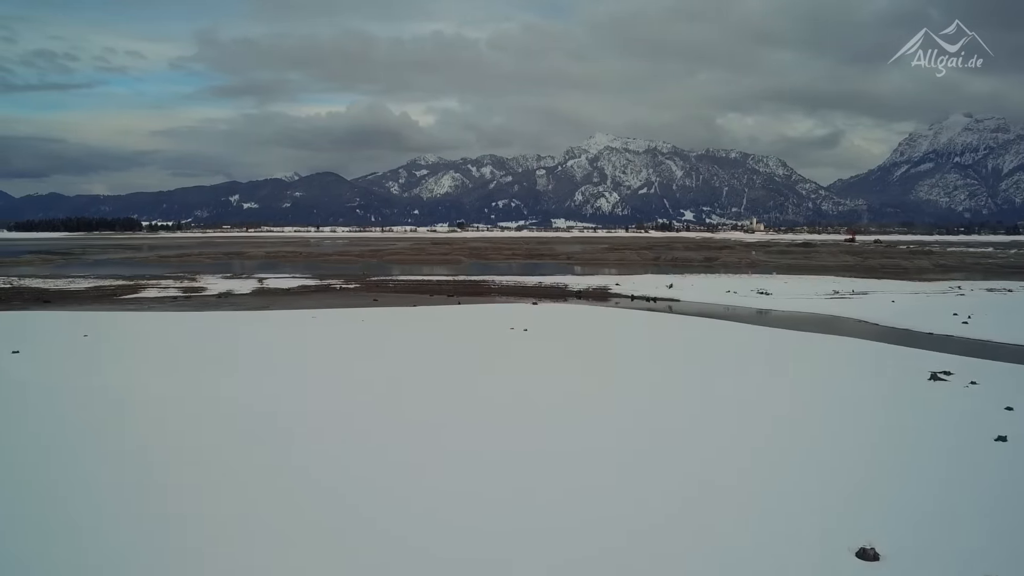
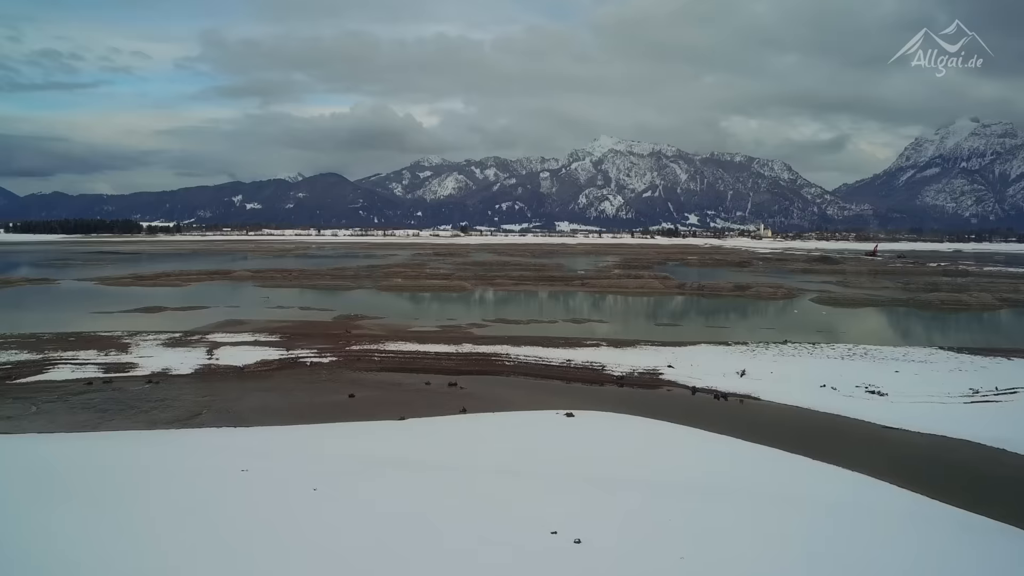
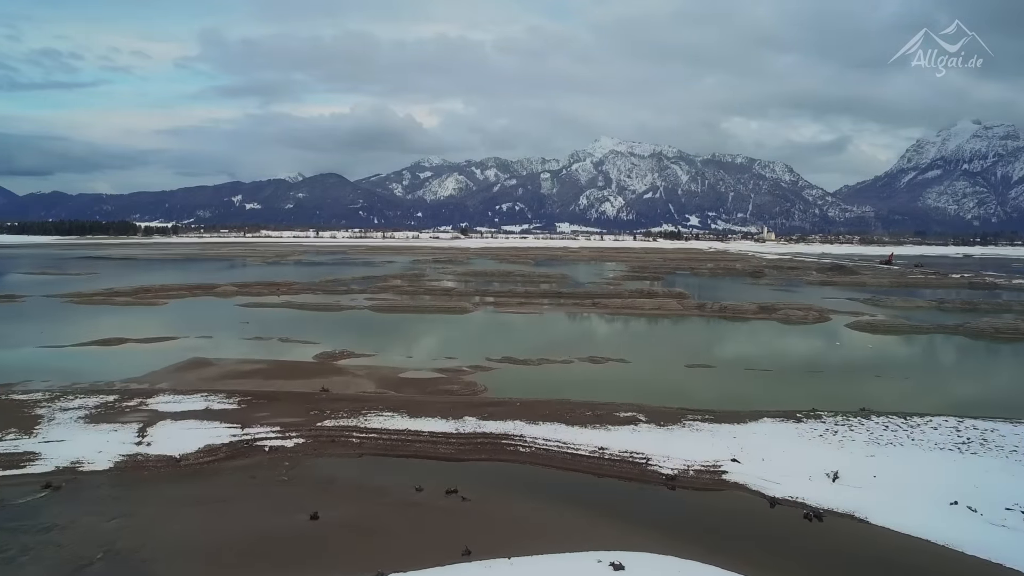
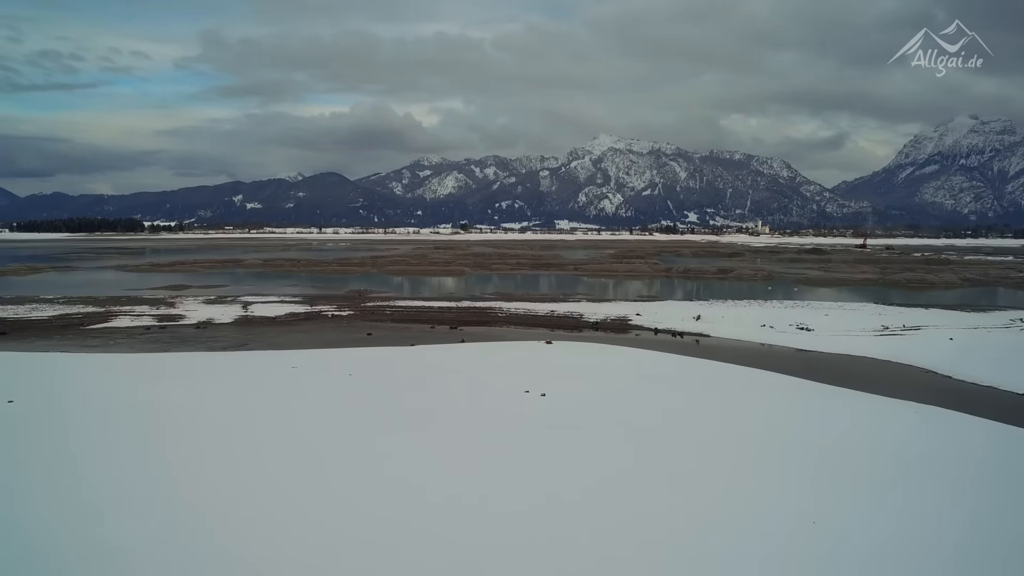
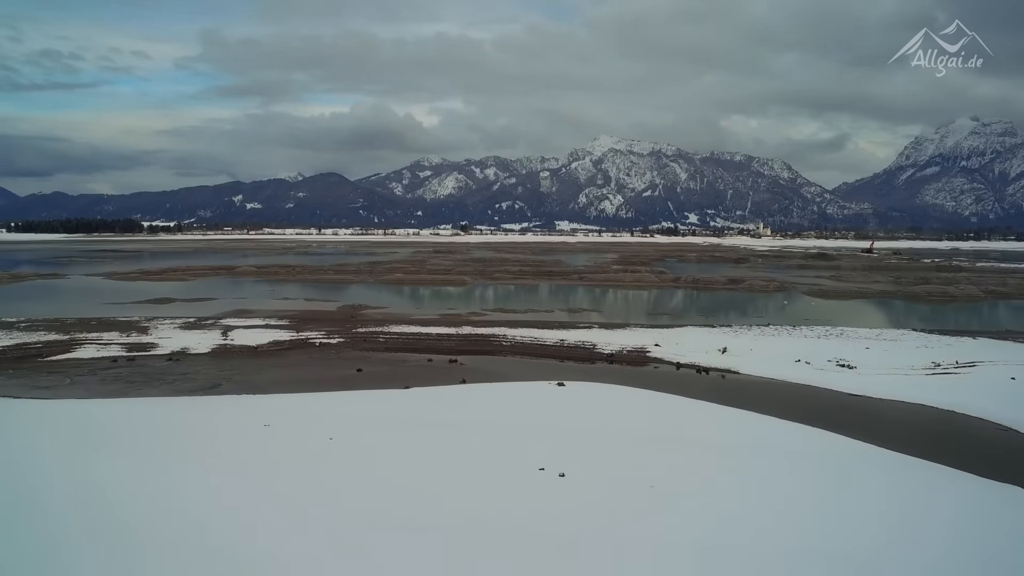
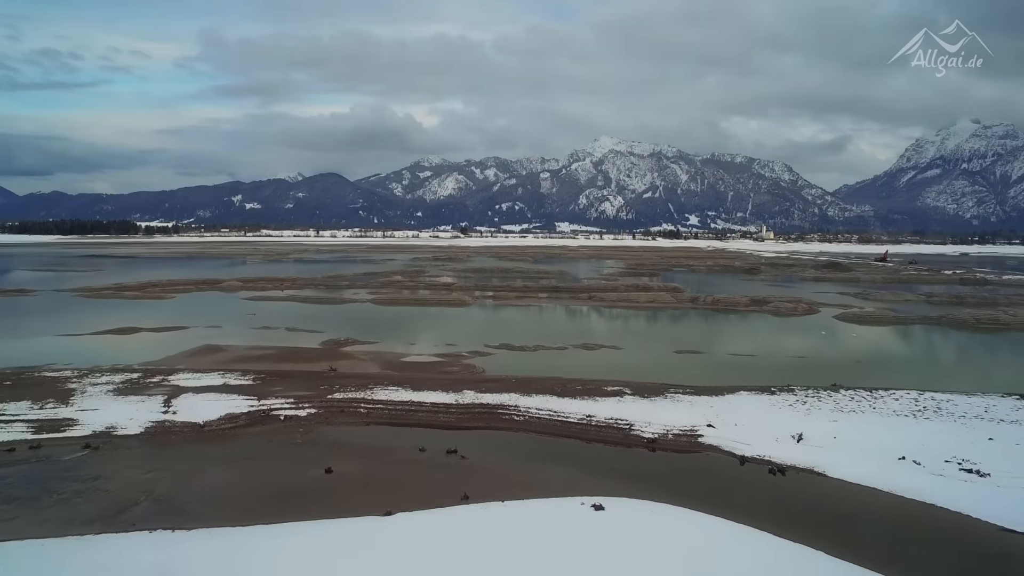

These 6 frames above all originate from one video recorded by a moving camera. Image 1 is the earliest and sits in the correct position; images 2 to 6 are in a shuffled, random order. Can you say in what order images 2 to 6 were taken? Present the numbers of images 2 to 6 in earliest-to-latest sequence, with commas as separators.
4, 5, 2, 6, 3
